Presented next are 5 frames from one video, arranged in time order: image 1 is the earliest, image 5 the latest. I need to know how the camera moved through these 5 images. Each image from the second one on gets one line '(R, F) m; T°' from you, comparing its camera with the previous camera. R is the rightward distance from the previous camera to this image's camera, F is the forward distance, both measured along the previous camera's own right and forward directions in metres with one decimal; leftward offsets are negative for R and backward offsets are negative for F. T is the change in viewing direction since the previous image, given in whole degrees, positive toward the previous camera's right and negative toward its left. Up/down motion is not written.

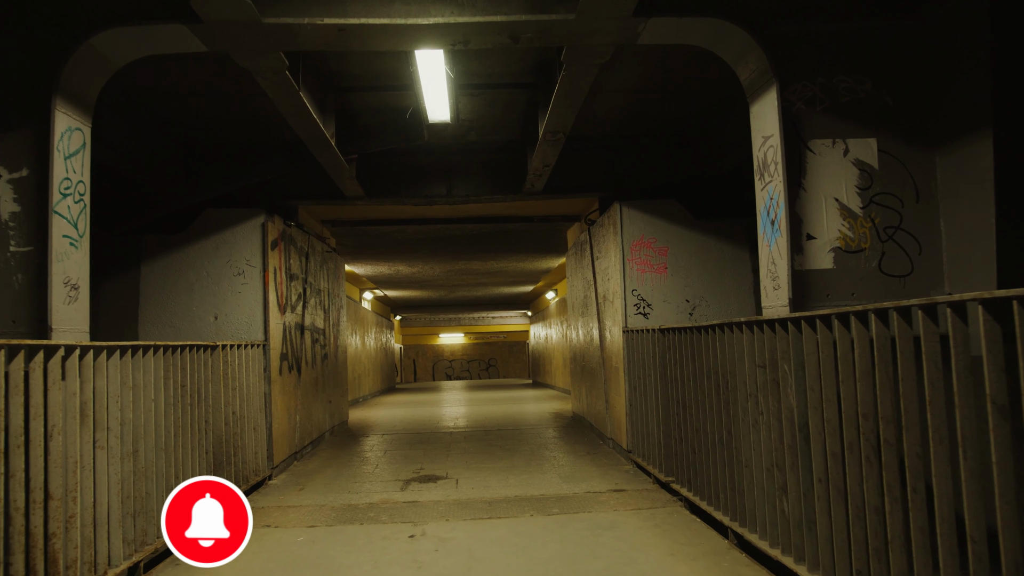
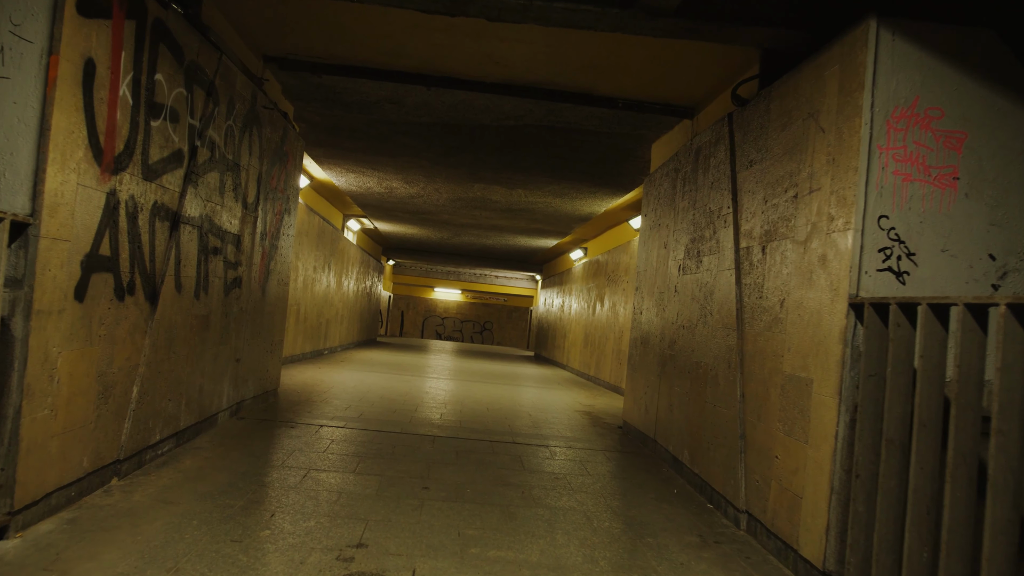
(-0.3, +3.7) m; 0°
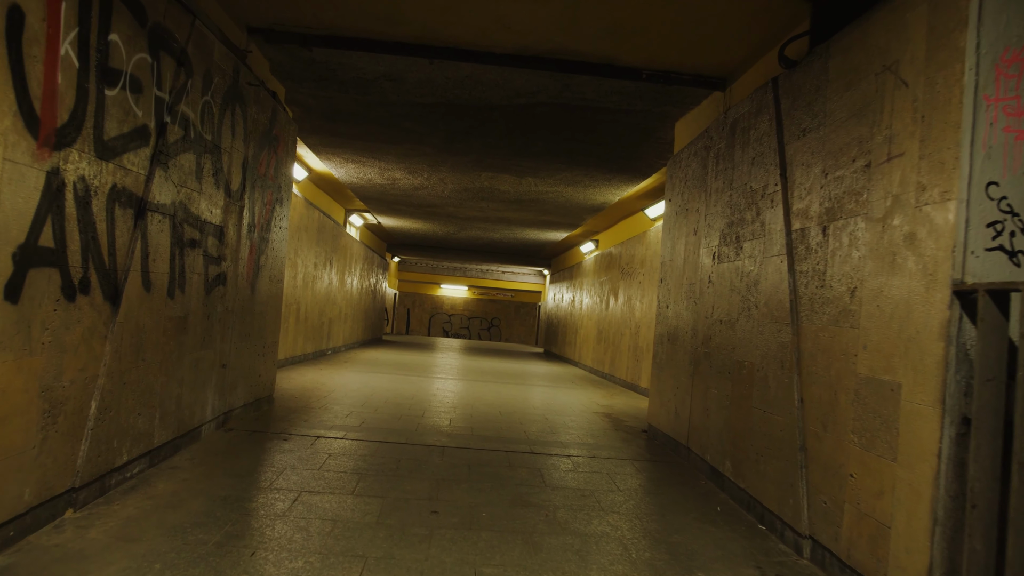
(-0.1, +0.5) m; 0°
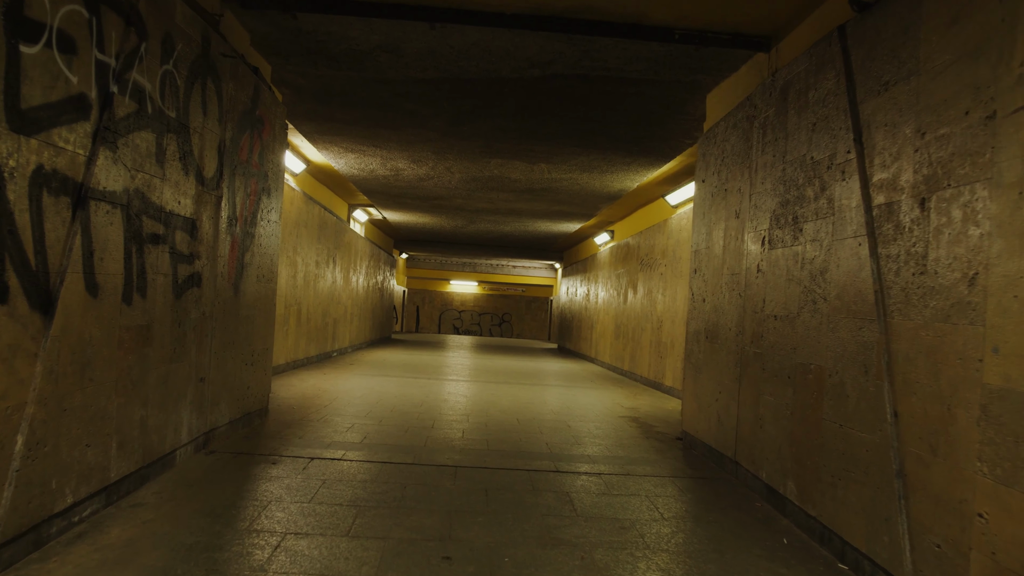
(0.0, +0.6) m; -1°
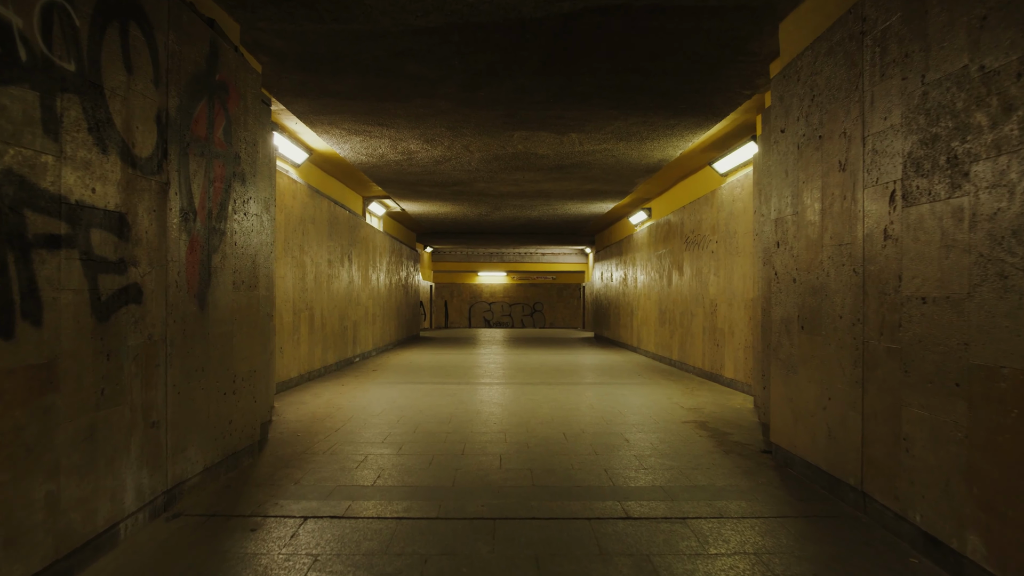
(-0.1, +1.1) m; -2°
